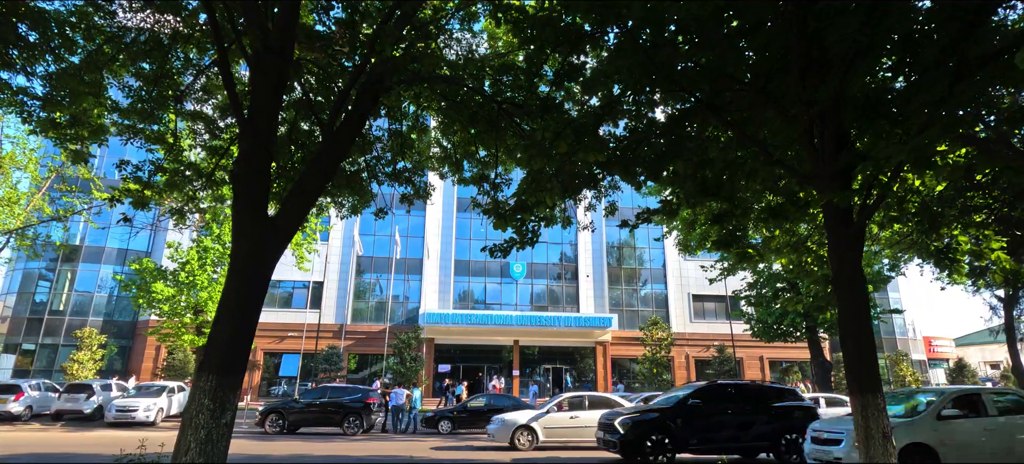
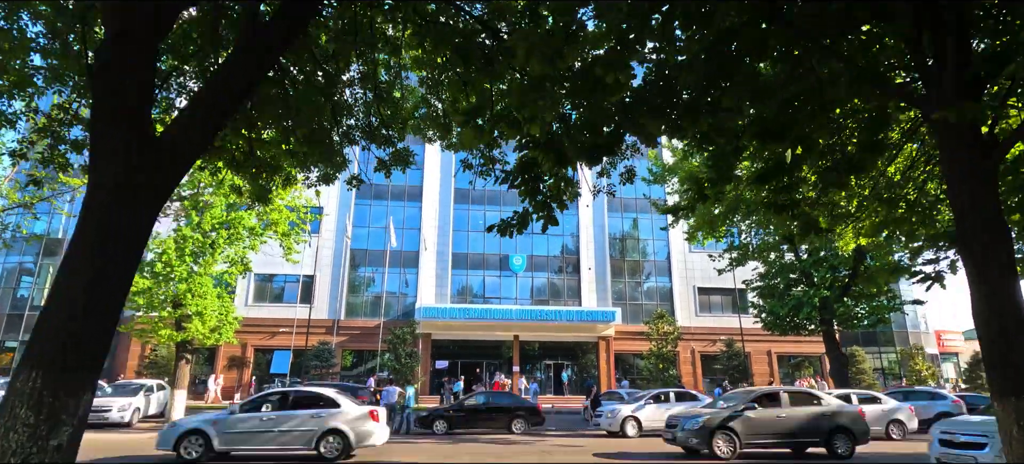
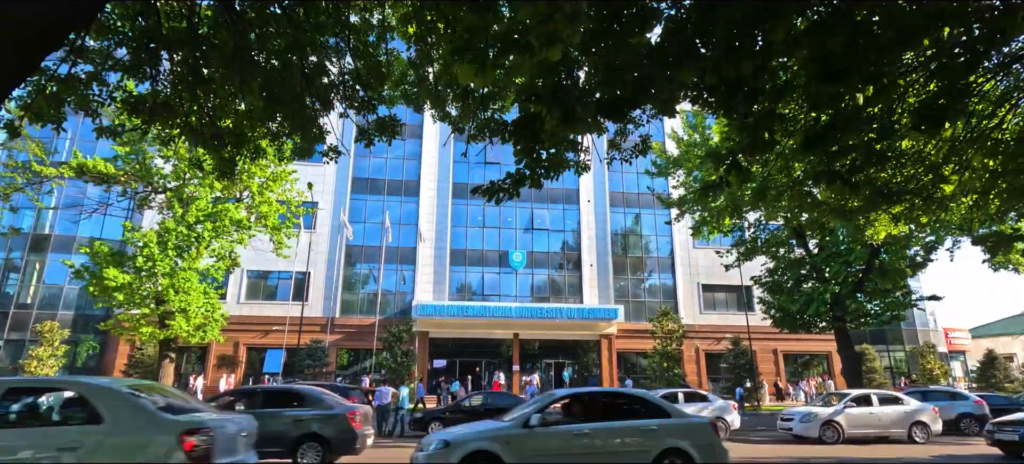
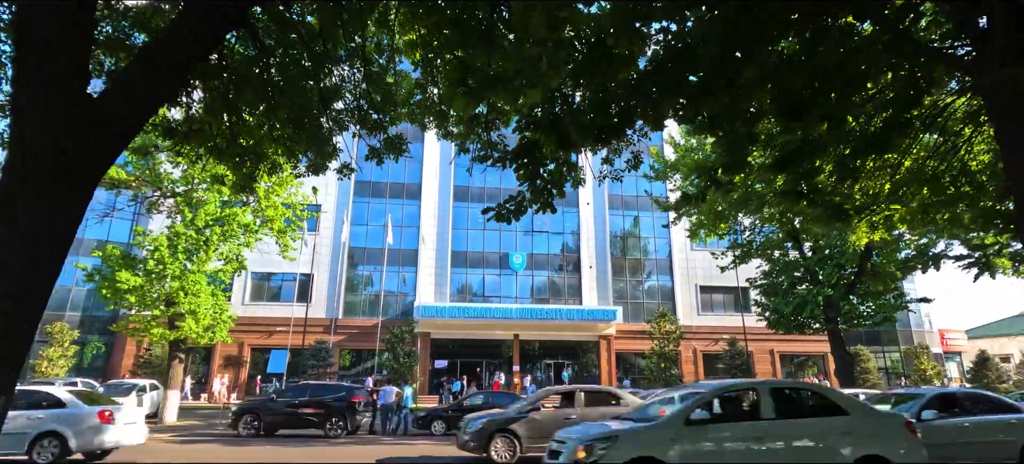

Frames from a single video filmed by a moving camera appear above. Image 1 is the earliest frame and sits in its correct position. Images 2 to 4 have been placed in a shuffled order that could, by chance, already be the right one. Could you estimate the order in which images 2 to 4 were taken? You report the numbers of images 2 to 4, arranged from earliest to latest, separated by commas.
2, 4, 3
